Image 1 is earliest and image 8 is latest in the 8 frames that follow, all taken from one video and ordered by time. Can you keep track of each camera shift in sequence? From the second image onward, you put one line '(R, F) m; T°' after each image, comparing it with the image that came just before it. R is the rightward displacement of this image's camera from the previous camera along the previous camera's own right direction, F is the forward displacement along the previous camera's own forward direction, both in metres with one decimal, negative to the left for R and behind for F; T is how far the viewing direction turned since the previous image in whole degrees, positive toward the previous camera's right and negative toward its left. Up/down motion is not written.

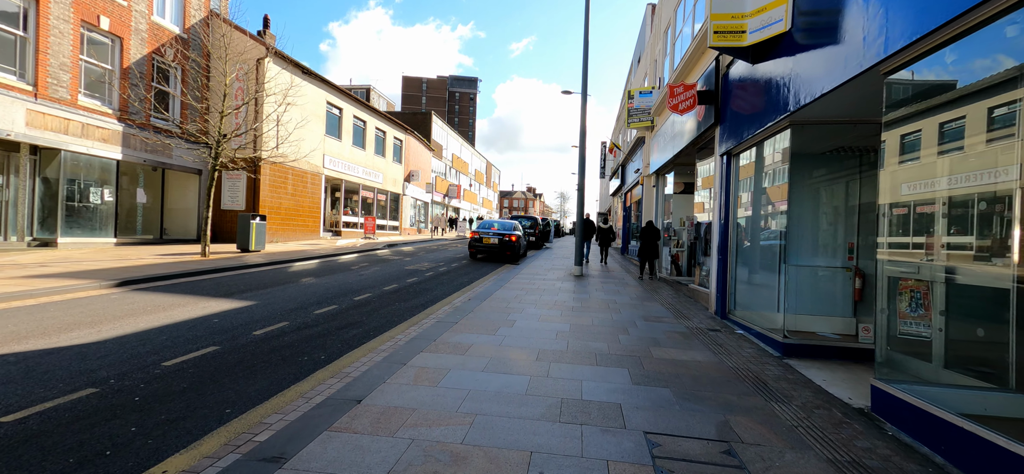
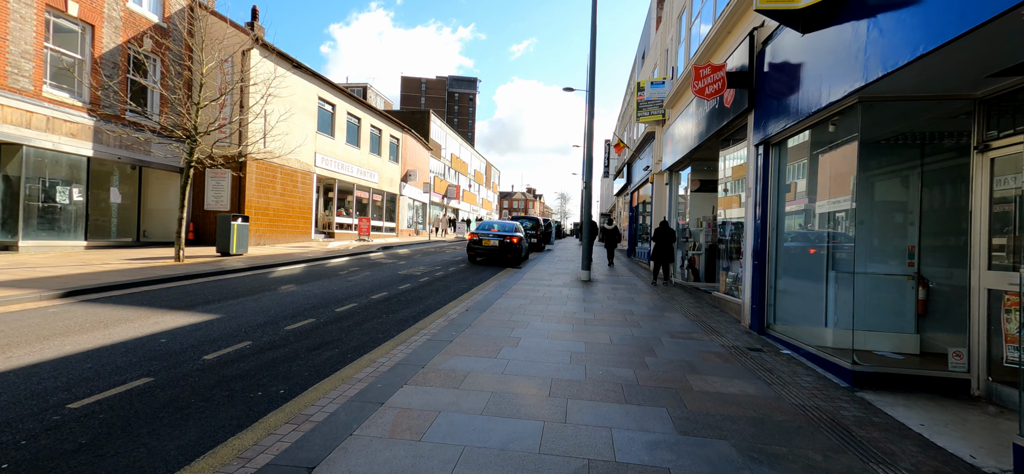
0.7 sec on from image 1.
(-0.1, +0.9) m; 0°
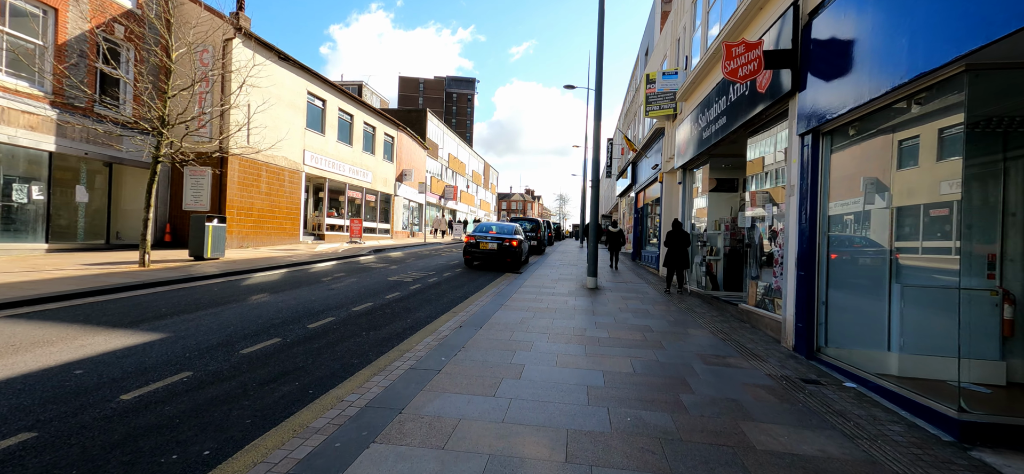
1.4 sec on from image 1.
(0.0, +0.9) m; 0°
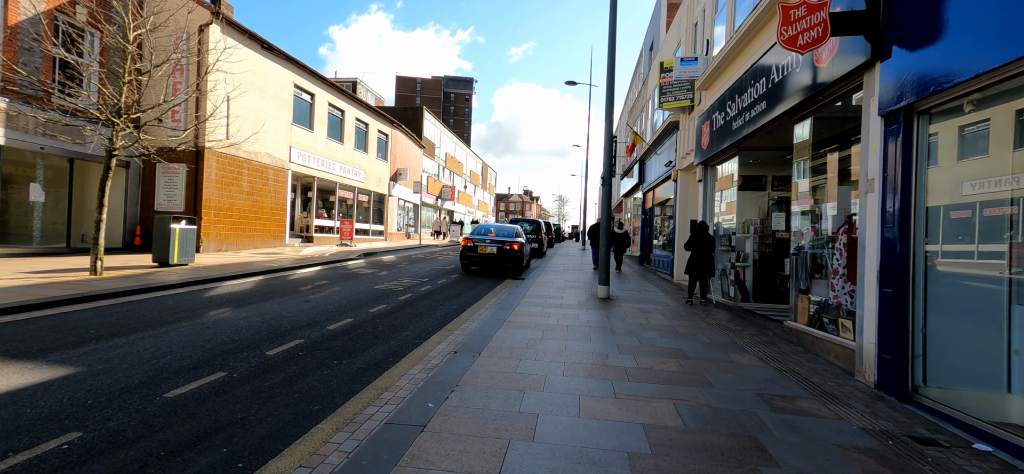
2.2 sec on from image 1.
(-0.1, +1.1) m; 0°
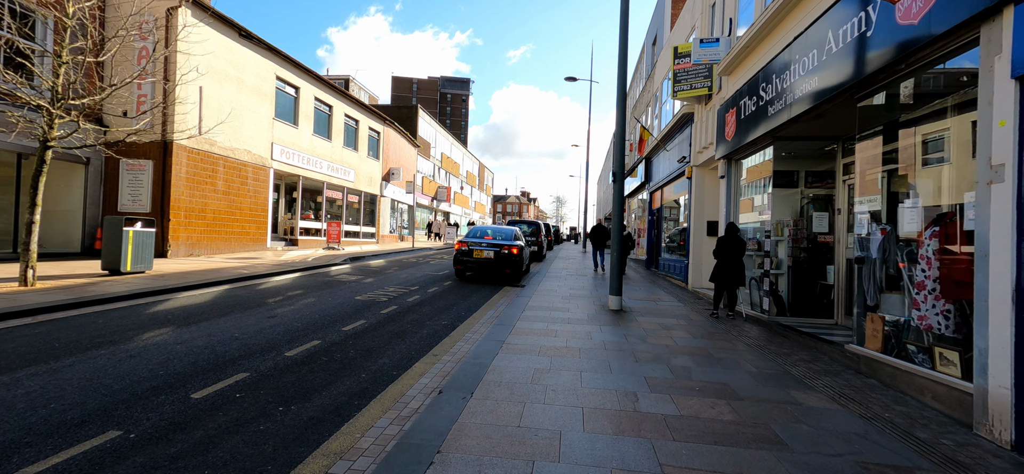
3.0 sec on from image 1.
(0.0, +1.1) m; 0°
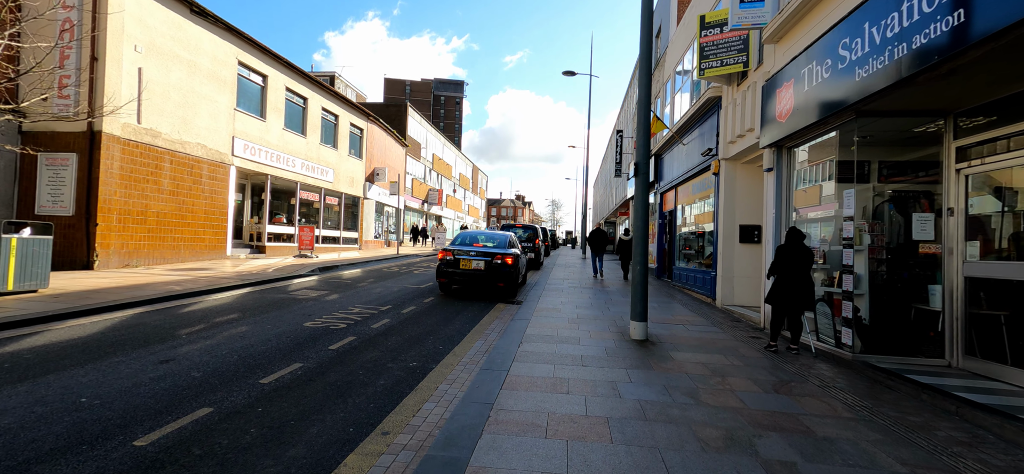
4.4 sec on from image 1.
(0.0, +1.8) m; +1°
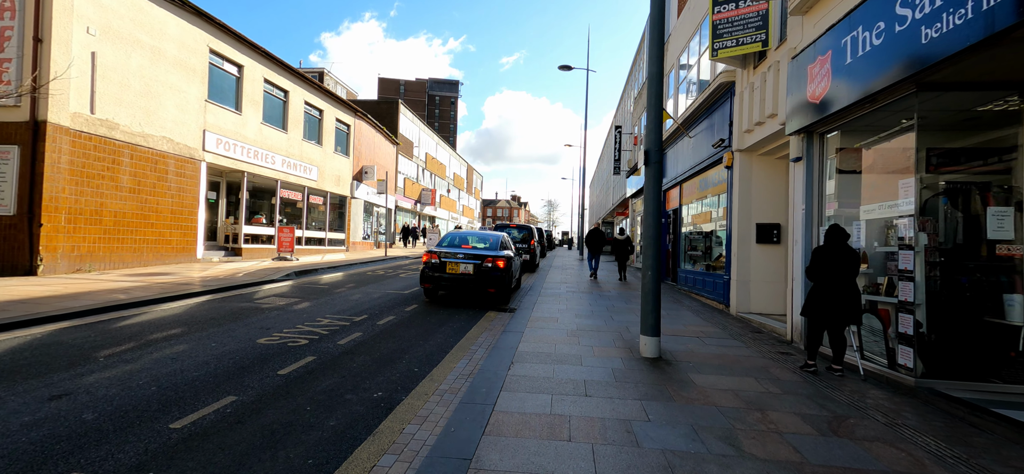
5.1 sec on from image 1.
(+0.1, +0.9) m; +1°
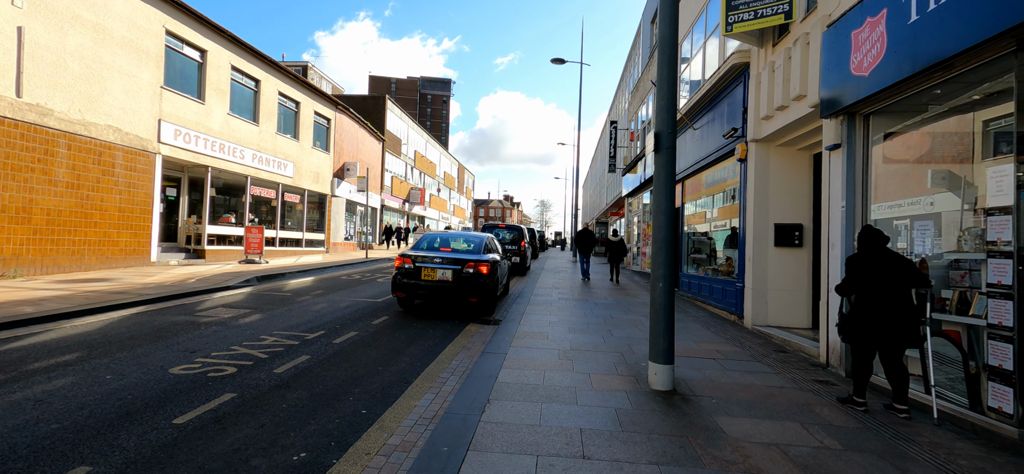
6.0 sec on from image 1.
(+0.2, +1.1) m; +1°
